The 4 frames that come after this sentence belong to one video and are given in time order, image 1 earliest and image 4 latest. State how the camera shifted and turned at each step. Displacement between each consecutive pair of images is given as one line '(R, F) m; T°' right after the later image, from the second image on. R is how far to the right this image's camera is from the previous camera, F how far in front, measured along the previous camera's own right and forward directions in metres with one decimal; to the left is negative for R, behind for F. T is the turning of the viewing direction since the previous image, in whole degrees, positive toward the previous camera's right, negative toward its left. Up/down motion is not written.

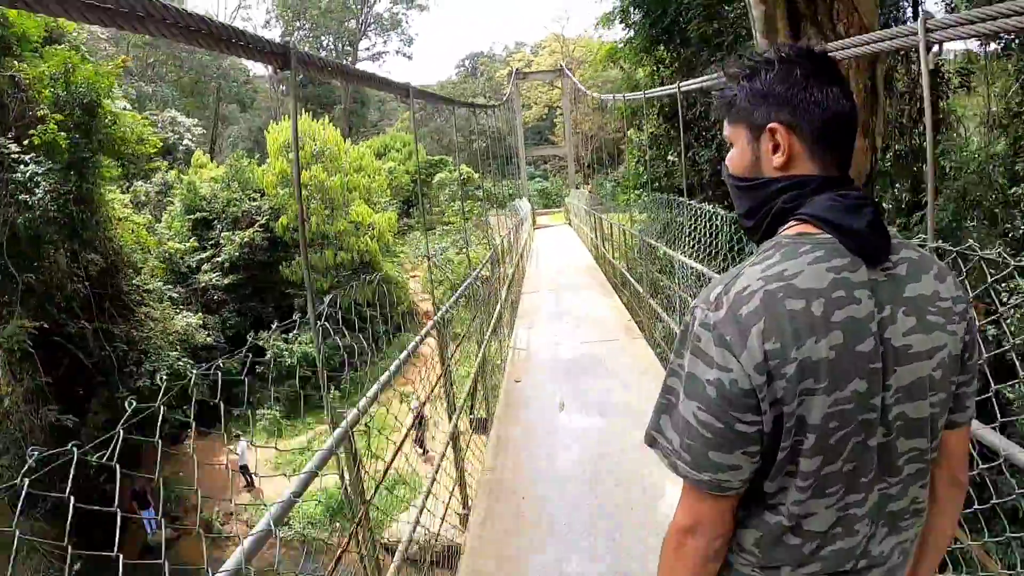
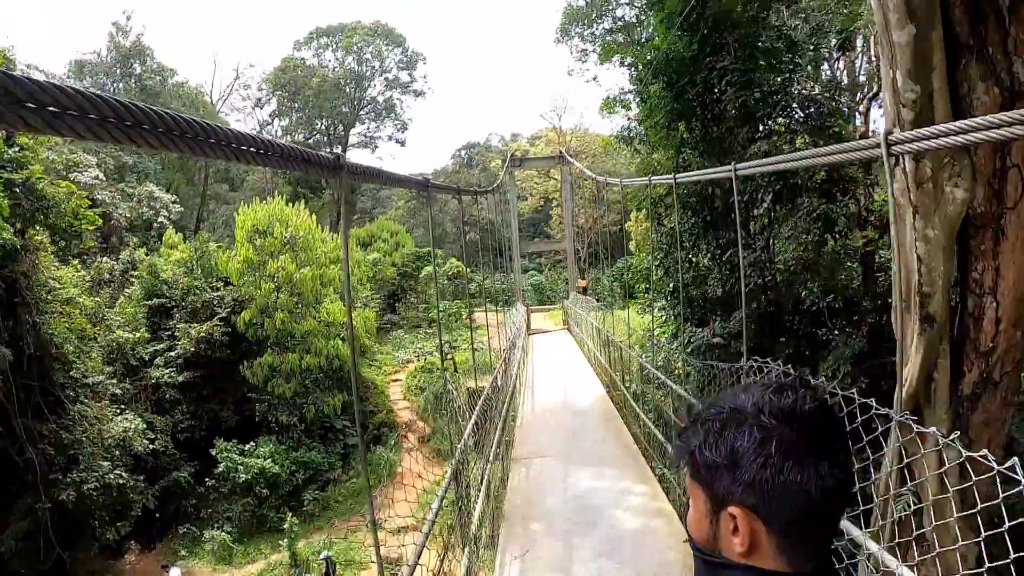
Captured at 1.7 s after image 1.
(0.0, +0.9) m; +1°
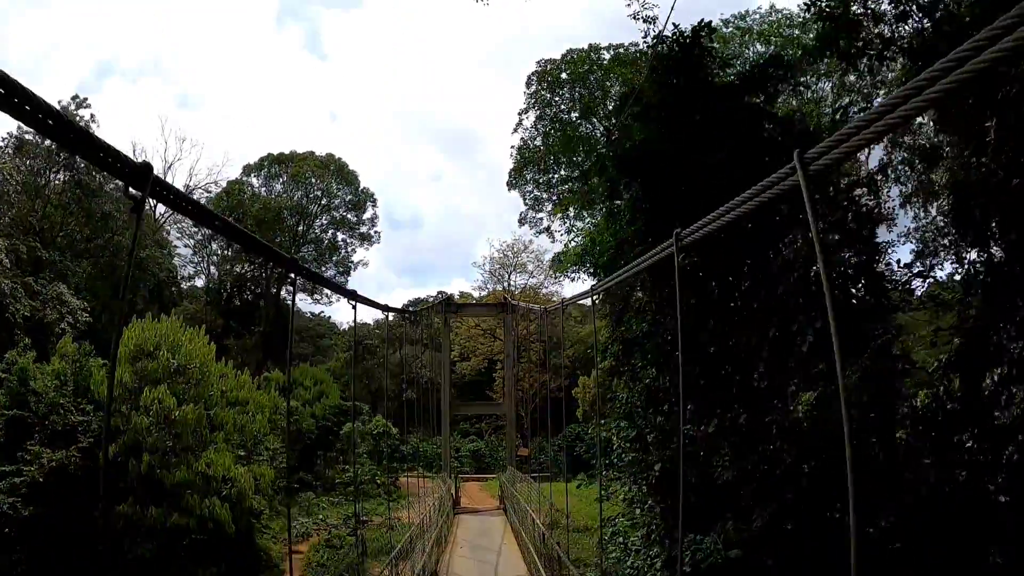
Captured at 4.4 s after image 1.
(+0.1, +0.9) m; +4°
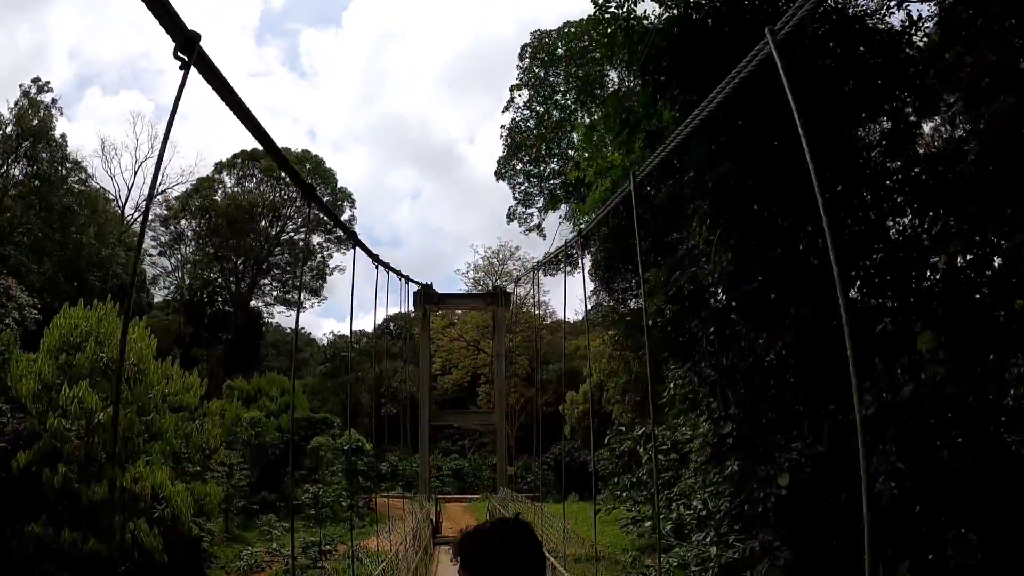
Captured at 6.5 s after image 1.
(-0.1, +0.7) m; +1°
